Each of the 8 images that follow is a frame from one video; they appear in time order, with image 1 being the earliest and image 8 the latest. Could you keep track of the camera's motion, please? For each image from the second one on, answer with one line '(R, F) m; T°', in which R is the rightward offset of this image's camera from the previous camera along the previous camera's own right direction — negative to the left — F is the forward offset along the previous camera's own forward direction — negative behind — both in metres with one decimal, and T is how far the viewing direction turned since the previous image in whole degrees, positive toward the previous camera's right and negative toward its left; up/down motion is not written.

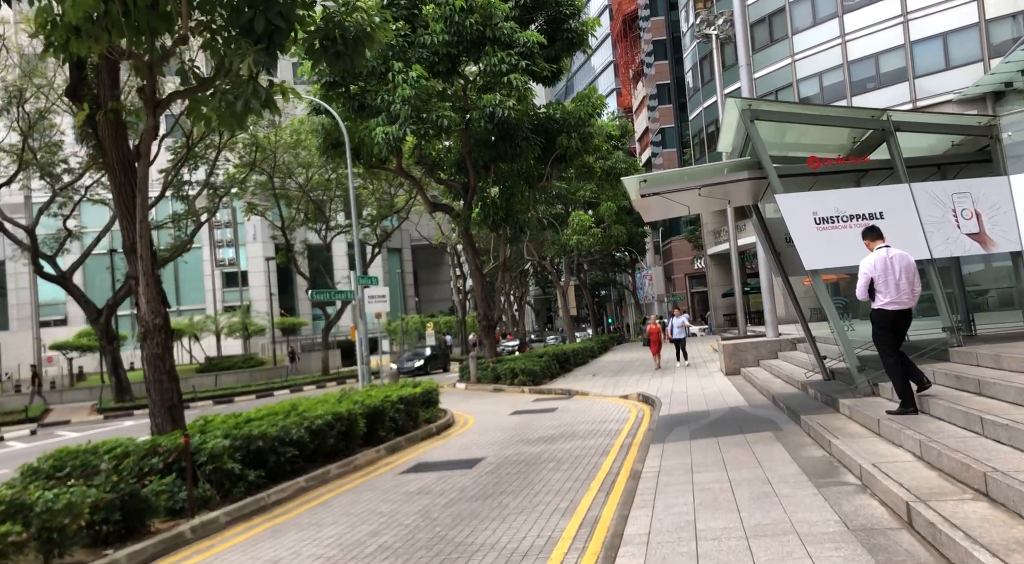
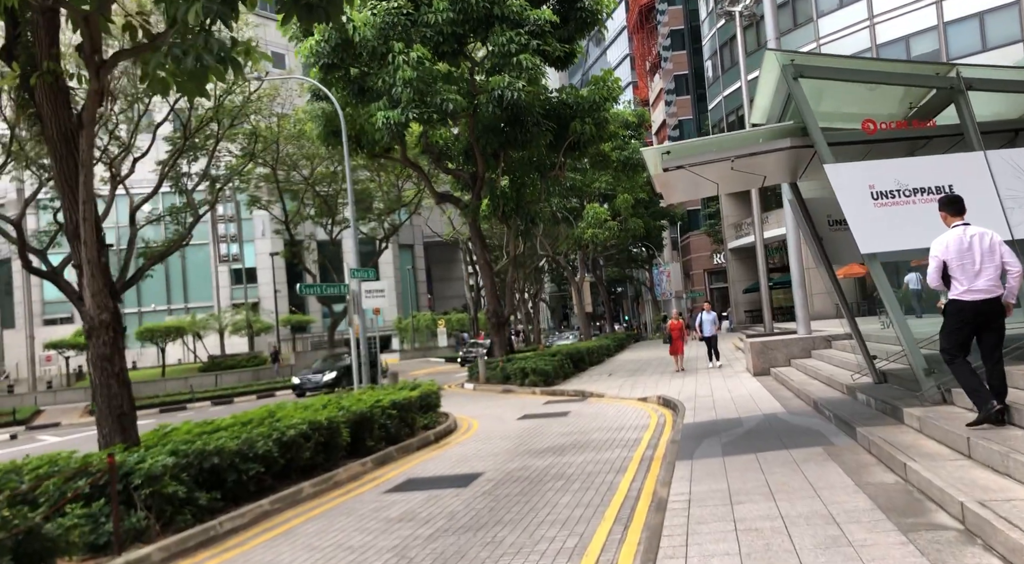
(+0.1, +1.4) m; -1°
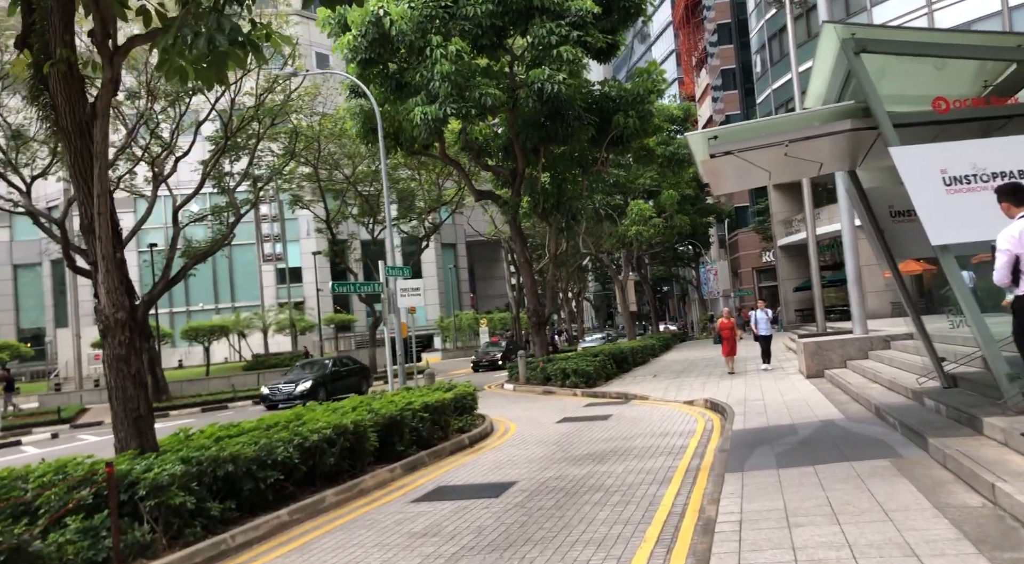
(+0.1, +0.6) m; -3°
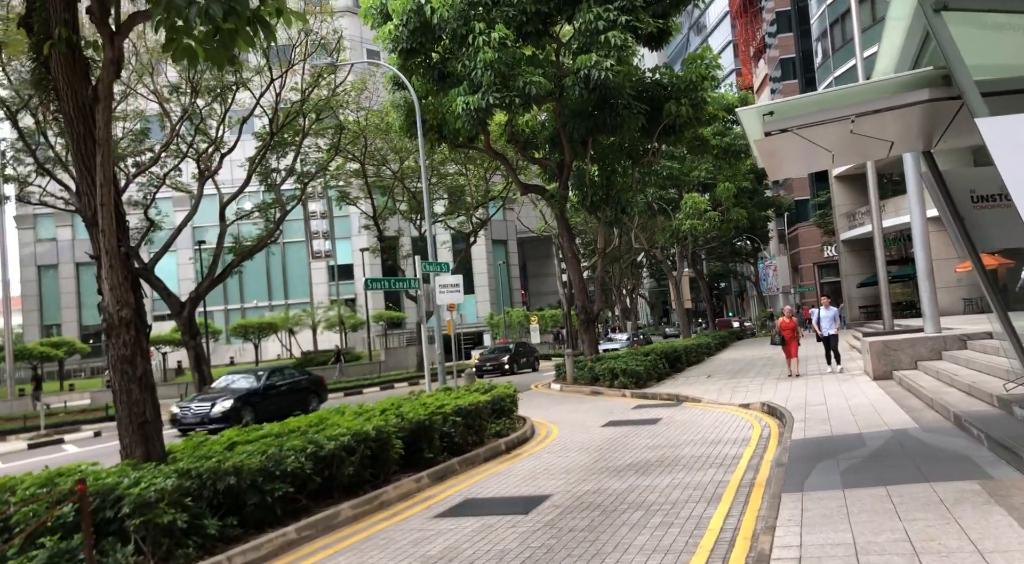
(+0.2, +0.8) m; -3°
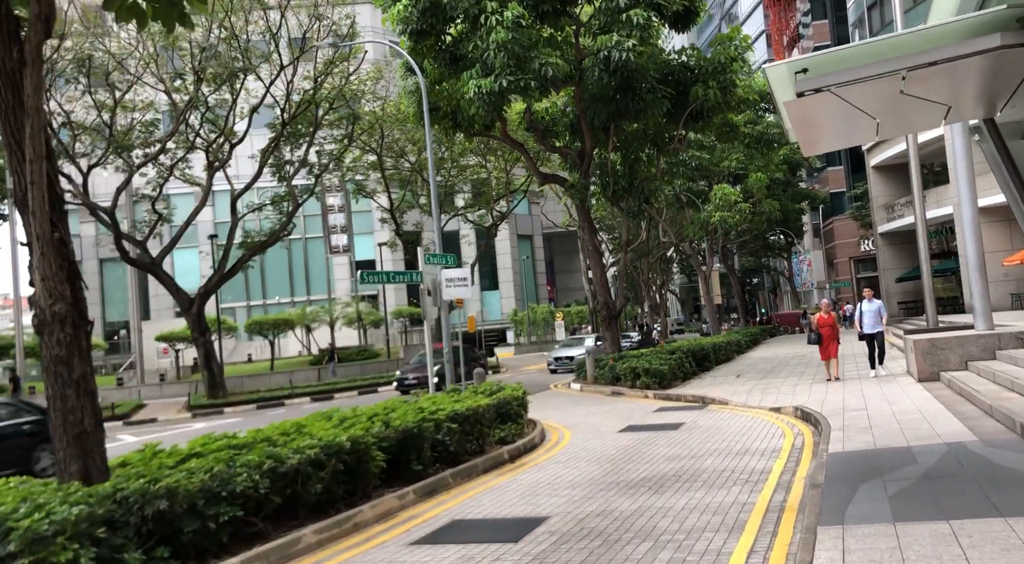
(+0.3, +1.1) m; -2°
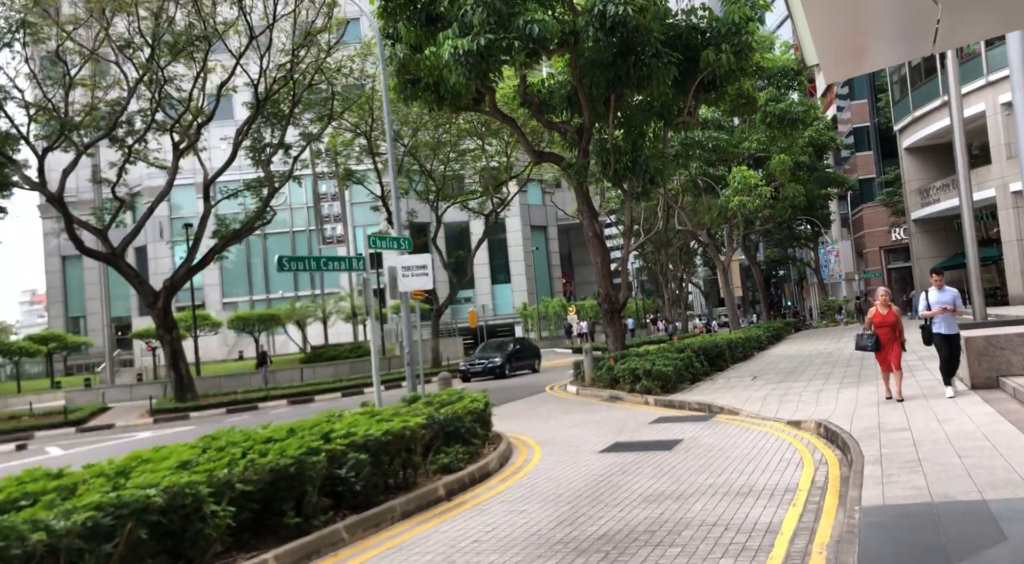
(+0.8, +2.3) m; -2°
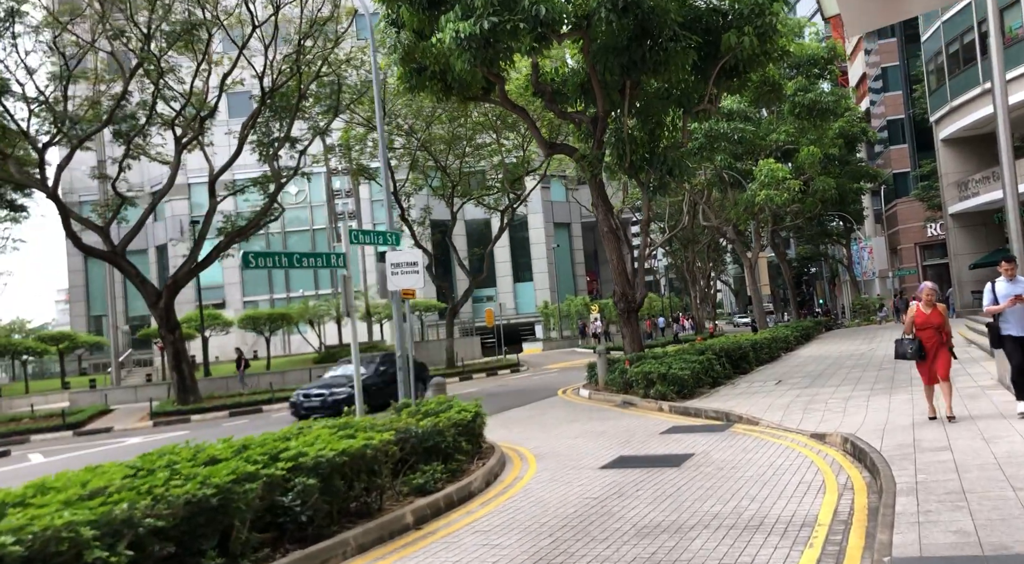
(+0.4, +1.0) m; -2°
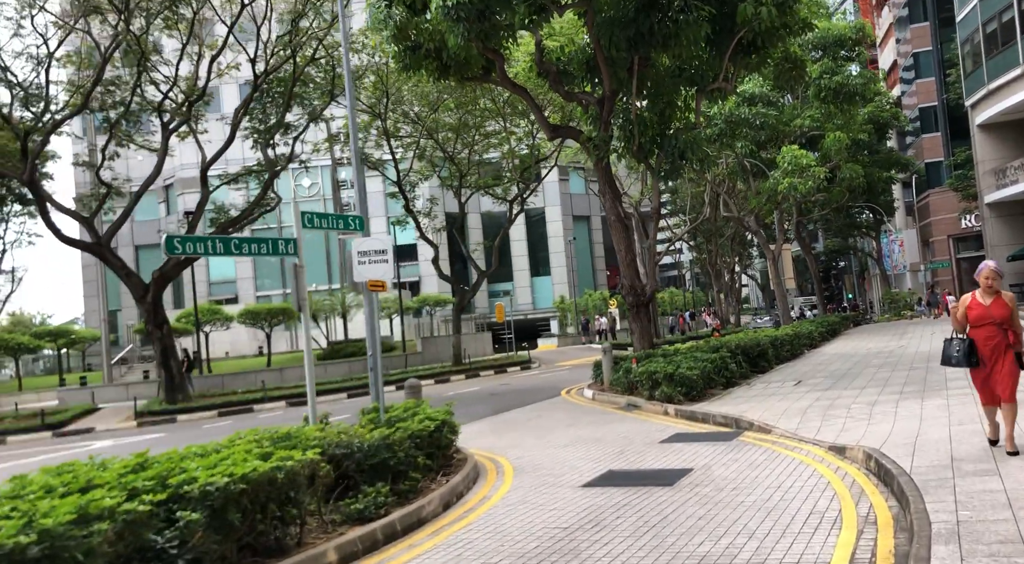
(+0.5, +1.3) m; -2°
